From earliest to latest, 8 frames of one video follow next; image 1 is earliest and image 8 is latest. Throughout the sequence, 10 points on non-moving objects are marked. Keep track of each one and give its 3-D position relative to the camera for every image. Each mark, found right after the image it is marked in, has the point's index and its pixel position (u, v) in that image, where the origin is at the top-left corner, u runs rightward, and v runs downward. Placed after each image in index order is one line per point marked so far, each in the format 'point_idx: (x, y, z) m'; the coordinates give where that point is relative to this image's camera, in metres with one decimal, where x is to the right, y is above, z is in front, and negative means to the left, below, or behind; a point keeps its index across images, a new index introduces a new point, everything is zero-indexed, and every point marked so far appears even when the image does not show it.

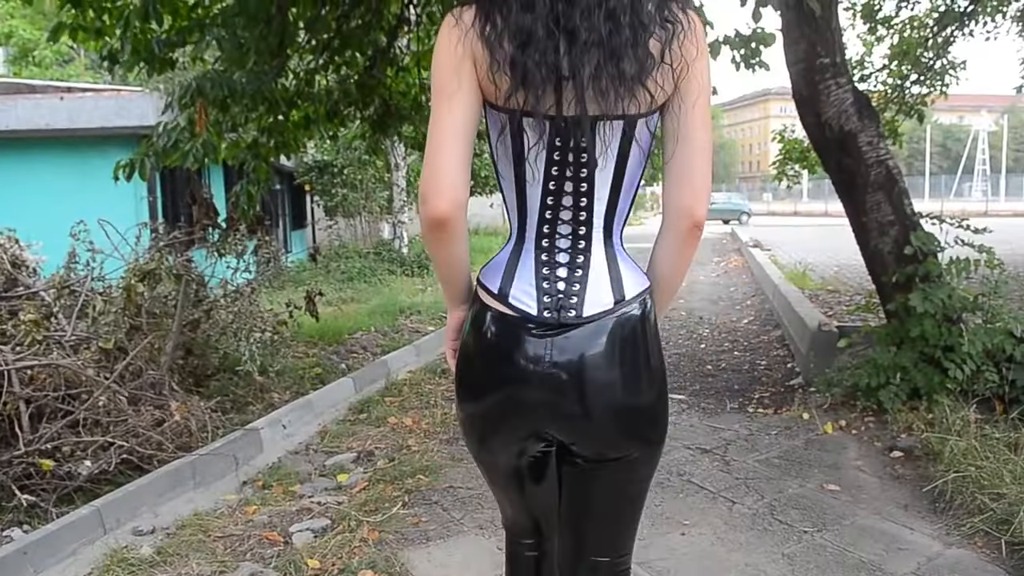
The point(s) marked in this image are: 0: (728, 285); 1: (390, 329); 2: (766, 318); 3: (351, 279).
0: (+3.0, 0.0, +11.0) m
1: (-1.2, -0.4, +7.9) m
2: (+2.4, -0.3, +7.8) m
3: (-2.3, +0.1, +11.4) m
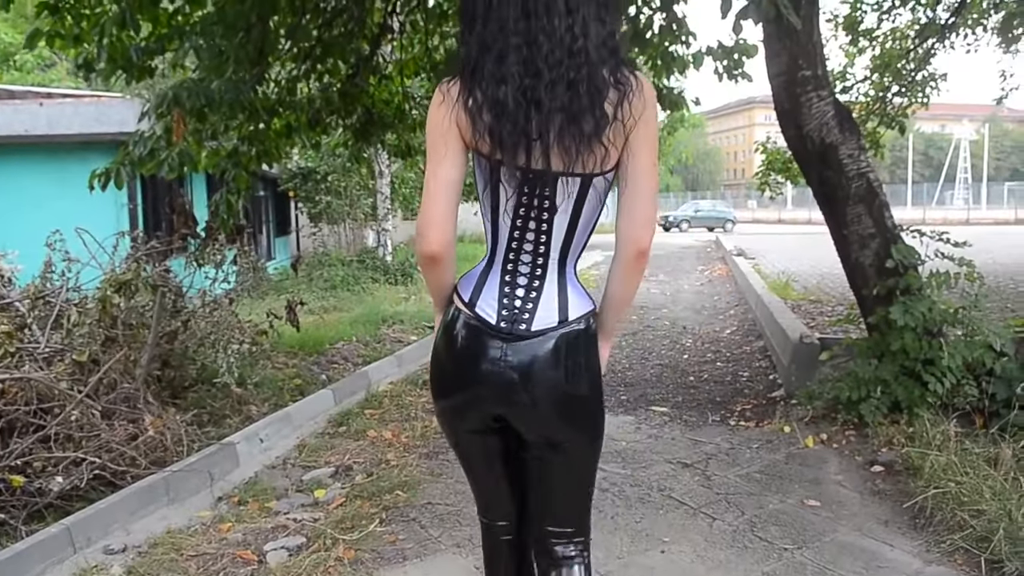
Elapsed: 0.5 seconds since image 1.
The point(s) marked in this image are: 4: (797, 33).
0: (+2.7, -0.1, +11.0) m
1: (-1.4, -0.5, +7.9) m
2: (+2.3, -0.4, +7.8) m
3: (-2.5, 0.0, +11.3) m
4: (+1.6, +1.5, +4.6) m
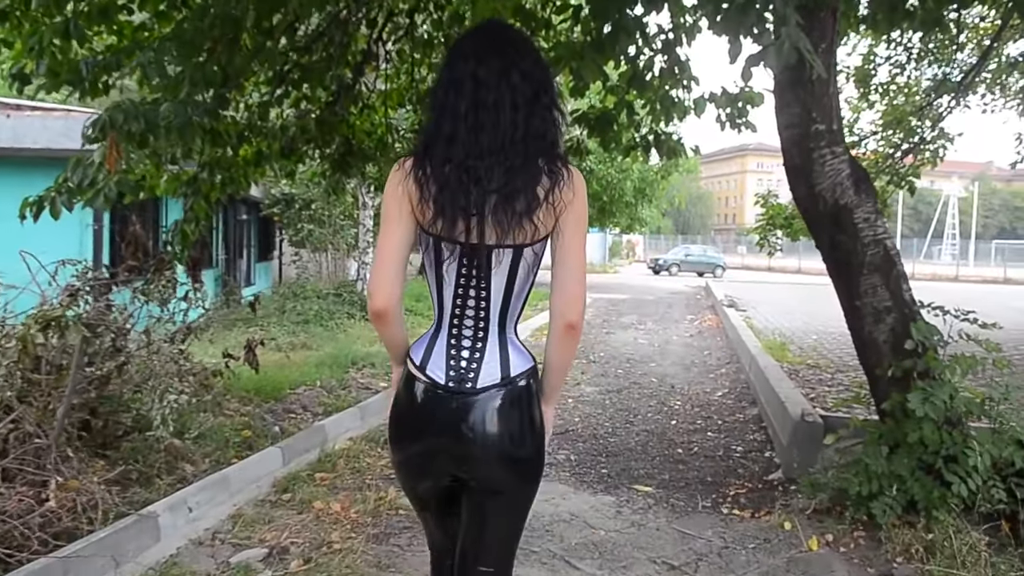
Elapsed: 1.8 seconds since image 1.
0: (+2.5, -0.8, +10.5) m
1: (-1.6, -0.9, +7.3) m
2: (+2.1, -0.9, +7.3) m
3: (-2.7, -0.4, +10.8) m
4: (+1.5, +1.1, +4.2) m
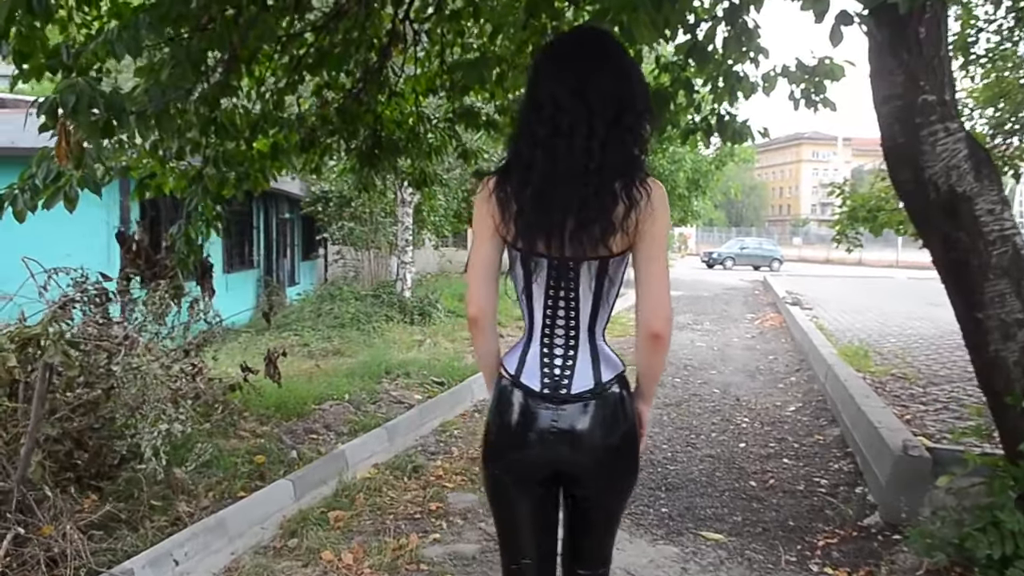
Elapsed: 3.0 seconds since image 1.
0: (+3.1, -0.8, +9.7) m
1: (-1.2, -0.9, +6.7) m
2: (+2.4, -0.9, +6.4) m
3: (-2.2, -0.5, +10.2) m
4: (+1.7, +1.0, +3.4) m
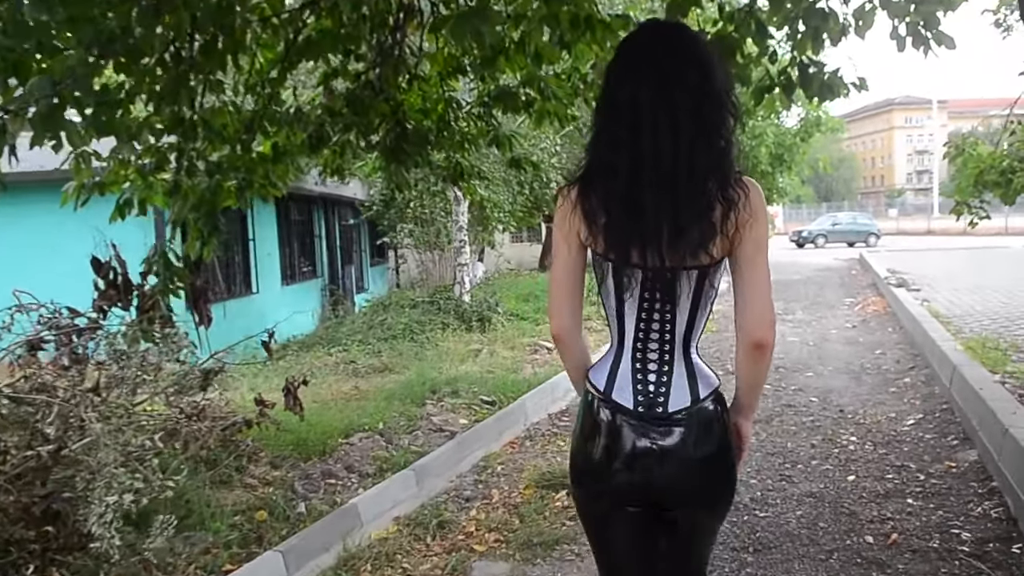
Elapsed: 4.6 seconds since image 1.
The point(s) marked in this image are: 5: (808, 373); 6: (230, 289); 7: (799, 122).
0: (+3.7, -0.6, +8.4) m
1: (-0.8, -1.0, +5.9) m
2: (+2.8, -0.8, +5.2) m
3: (-1.4, -0.6, +9.5) m
4: (+1.6, +1.0, +2.3) m
5: (+2.6, -0.8, +7.2) m
6: (-4.0, 0.0, +11.5) m
7: (+6.7, +3.8, +18.8) m
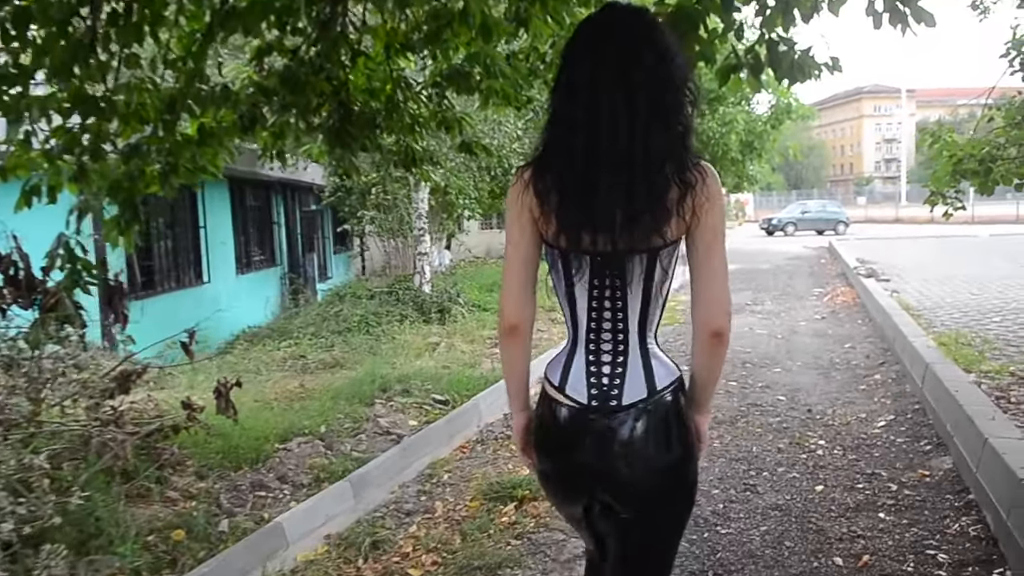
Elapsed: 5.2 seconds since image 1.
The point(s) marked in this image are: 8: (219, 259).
0: (+3.3, -0.5, +8.1) m
1: (-1.1, -1.0, +5.5) m
2: (+2.5, -0.8, +5.0) m
3: (-1.8, -0.5, +9.1) m
4: (+1.4, +1.0, +1.9) m
5: (+2.3, -0.7, +6.9) m
6: (-4.5, +0.1, +10.9) m
7: (+5.9, +4.1, +18.6) m
8: (-4.4, +0.4, +12.2) m
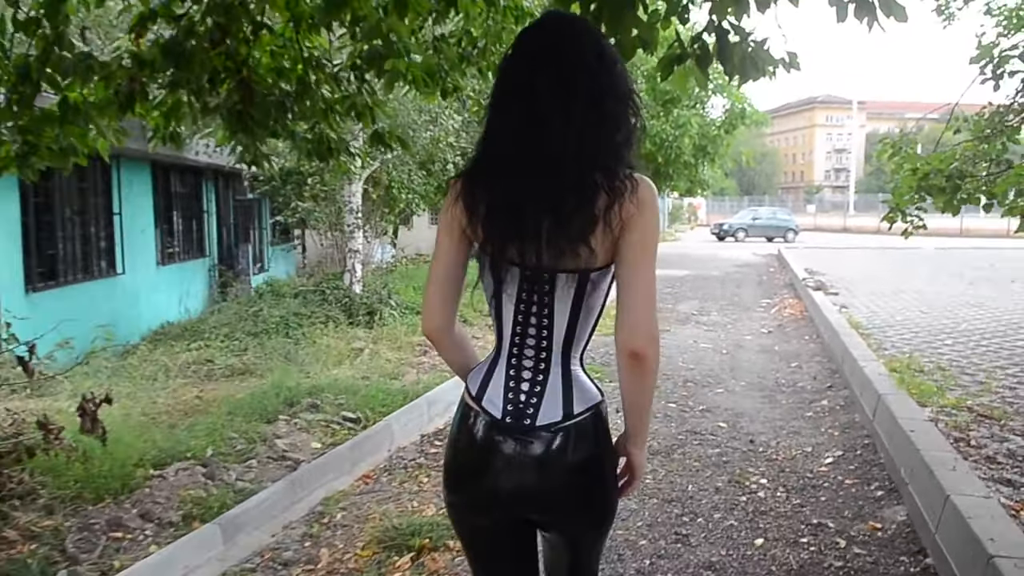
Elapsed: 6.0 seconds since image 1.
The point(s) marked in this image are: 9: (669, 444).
0: (+2.7, -0.7, +7.8) m
1: (-1.6, -1.0, +4.9) m
2: (+2.0, -1.0, +4.5) m
3: (-2.6, -0.4, +8.4) m
4: (+1.2, +0.9, +1.4) m
5: (+1.7, -0.8, +6.5) m
6: (-5.3, +0.2, +10.1) m
7: (+4.8, +3.9, +18.3) m
8: (-5.3, +0.6, +11.4) m
9: (+1.0, -1.0, +5.1) m
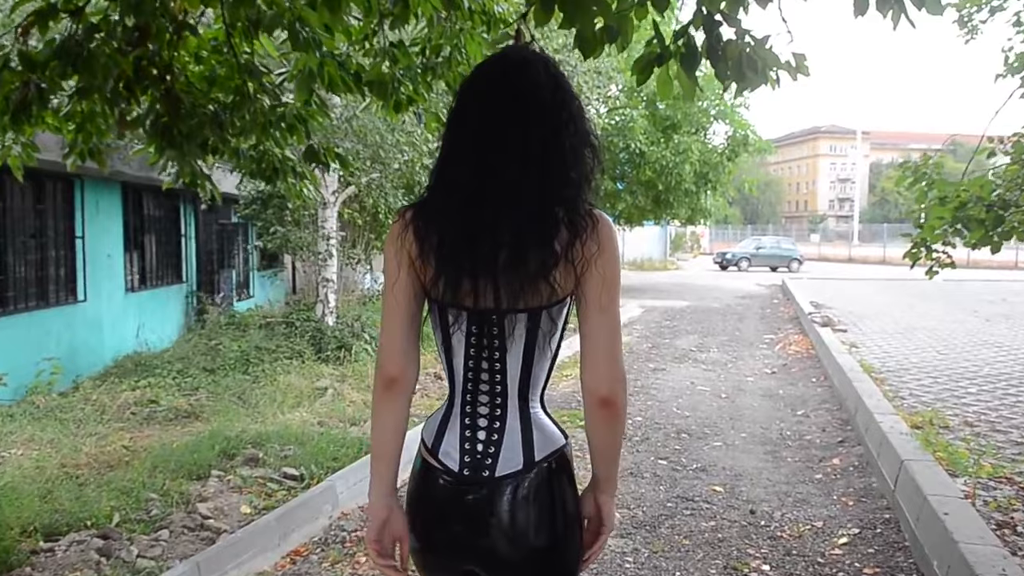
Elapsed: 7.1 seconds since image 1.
0: (+2.5, -1.0, +7.0) m
1: (-1.9, -1.2, +4.2) m
2: (+1.8, -1.2, +3.8) m
3: (-2.7, -0.8, +7.7) m
4: (+1.0, +0.8, +0.8) m
5: (+1.5, -1.1, +5.8) m
6: (-5.5, -0.1, +9.5) m
7: (+4.7, +3.2, +17.7) m
8: (-5.4, +0.2, +10.8) m
9: (+0.8, -1.2, +4.4) m
